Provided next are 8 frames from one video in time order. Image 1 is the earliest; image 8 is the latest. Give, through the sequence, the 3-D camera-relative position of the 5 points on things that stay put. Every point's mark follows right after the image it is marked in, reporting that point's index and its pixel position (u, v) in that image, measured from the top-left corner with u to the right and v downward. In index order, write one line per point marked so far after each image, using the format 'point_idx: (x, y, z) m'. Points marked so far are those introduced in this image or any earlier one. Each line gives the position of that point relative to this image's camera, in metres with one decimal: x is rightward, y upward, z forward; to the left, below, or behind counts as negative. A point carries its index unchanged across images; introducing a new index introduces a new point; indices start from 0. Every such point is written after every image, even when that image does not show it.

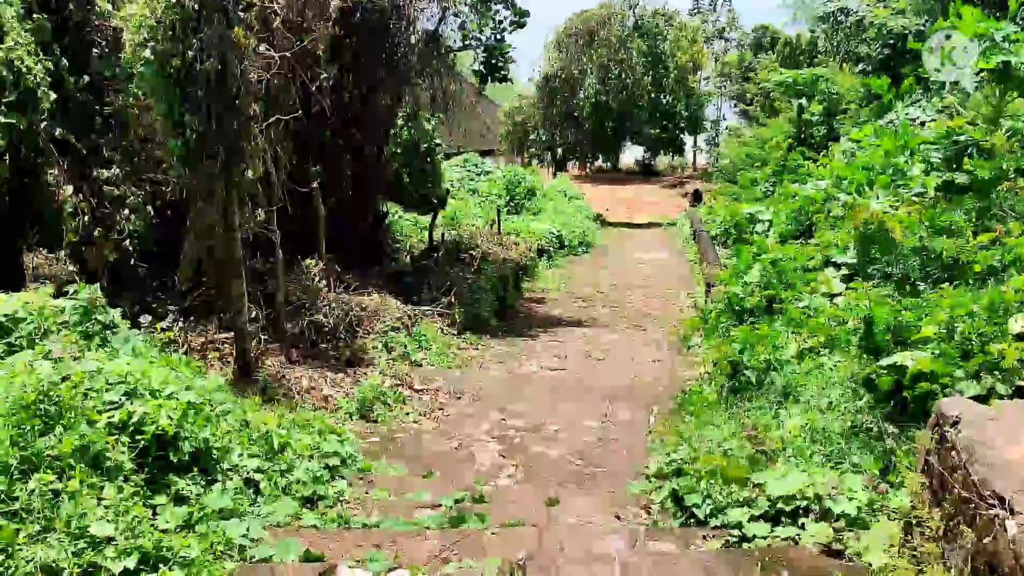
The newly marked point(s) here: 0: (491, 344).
0: (-0.2, -0.6, +9.2) m
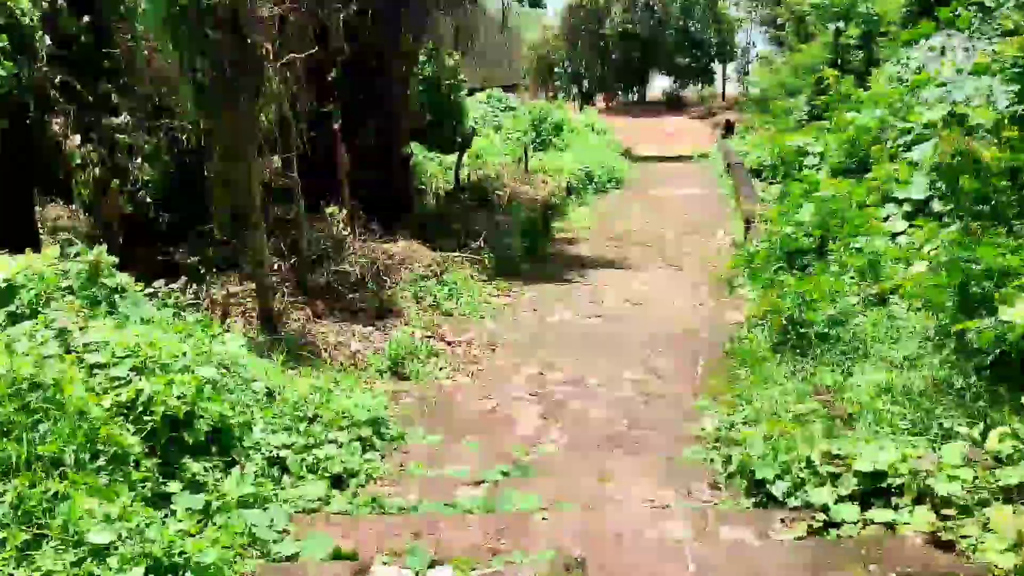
0: (+0.1, 0.0, +8.8) m
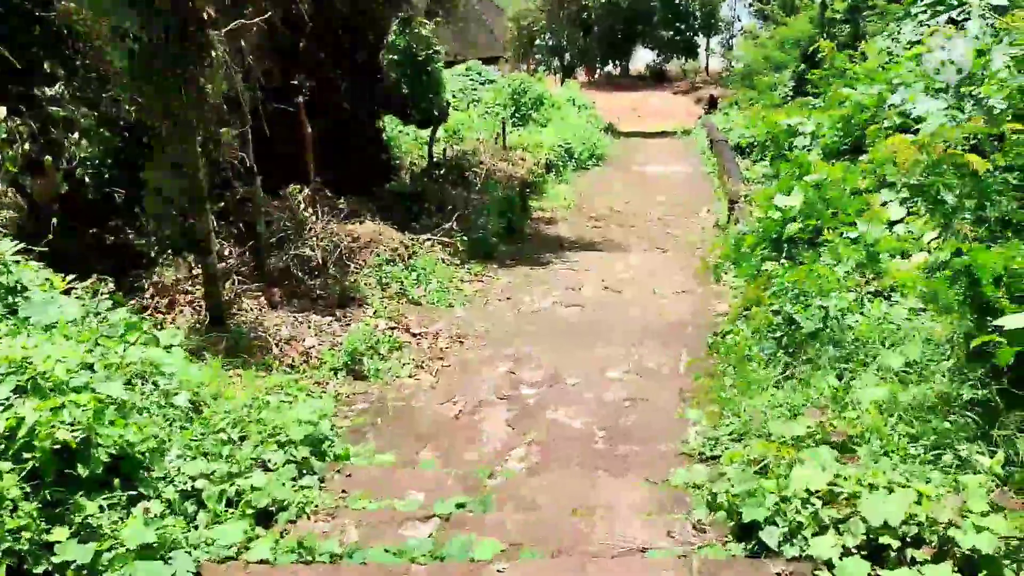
0: (-0.1, +0.1, +8.3) m
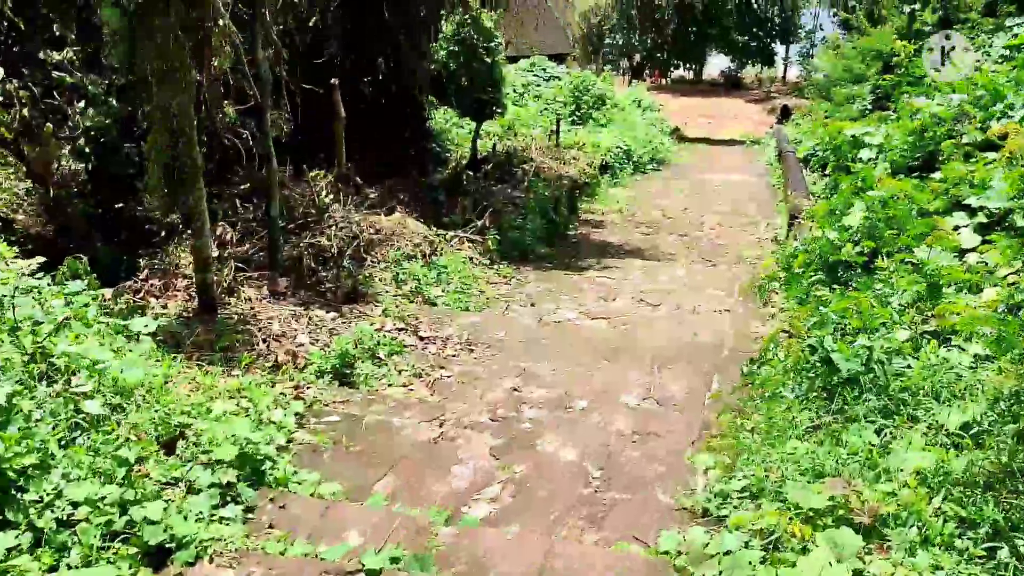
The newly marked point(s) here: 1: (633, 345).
0: (+0.1, +0.1, +7.8) m
1: (+0.8, -0.4, +5.9) m
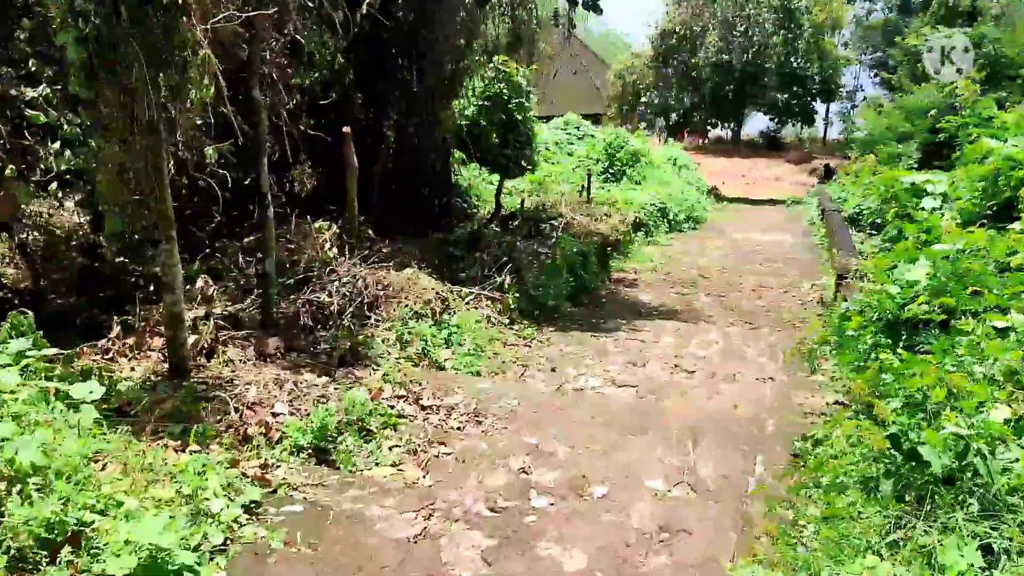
0: (+0.3, -0.4, +7.1) m
1: (+0.9, -0.8, +5.2) m
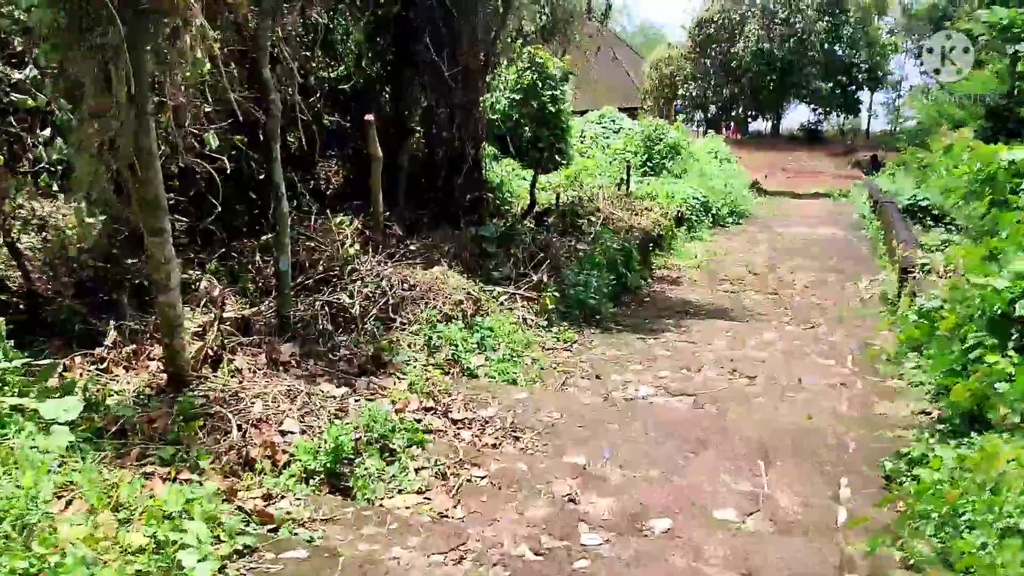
0: (+0.6, -0.4, +6.5) m
1: (+1.1, -0.7, +4.5) m
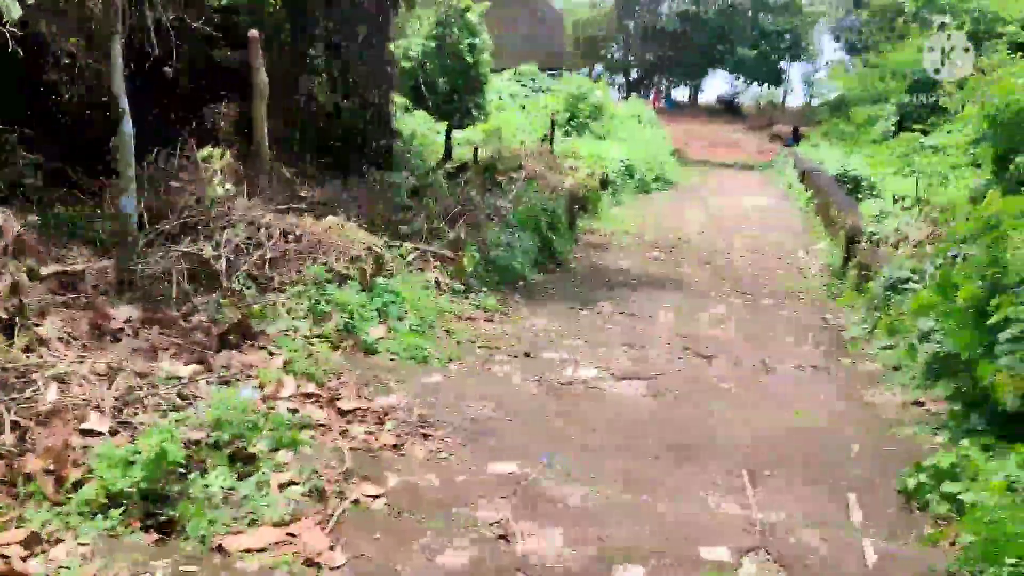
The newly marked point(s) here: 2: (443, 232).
0: (0.0, -0.2, +5.4) m
1: (+0.7, -0.6, +3.5) m
2: (-0.5, +0.4, +6.3) m
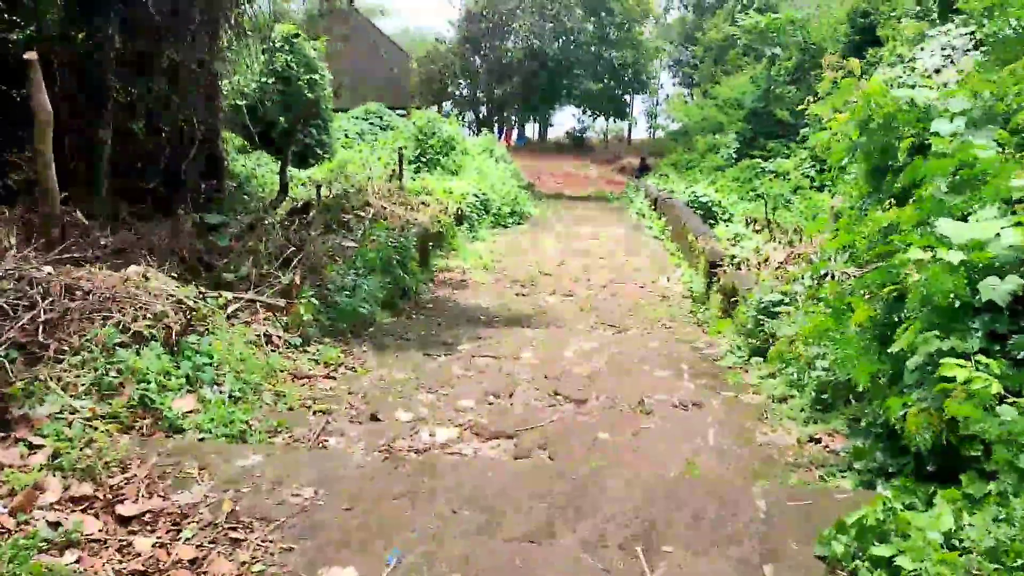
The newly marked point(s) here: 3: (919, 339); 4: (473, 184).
0: (-0.8, -0.4, +4.7) m
1: (+0.2, -0.7, +2.9) m
2: (-1.5, +0.1, +5.5) m
3: (+1.3, -0.2, +2.9) m
4: (-0.6, +1.6, +14.0) m
